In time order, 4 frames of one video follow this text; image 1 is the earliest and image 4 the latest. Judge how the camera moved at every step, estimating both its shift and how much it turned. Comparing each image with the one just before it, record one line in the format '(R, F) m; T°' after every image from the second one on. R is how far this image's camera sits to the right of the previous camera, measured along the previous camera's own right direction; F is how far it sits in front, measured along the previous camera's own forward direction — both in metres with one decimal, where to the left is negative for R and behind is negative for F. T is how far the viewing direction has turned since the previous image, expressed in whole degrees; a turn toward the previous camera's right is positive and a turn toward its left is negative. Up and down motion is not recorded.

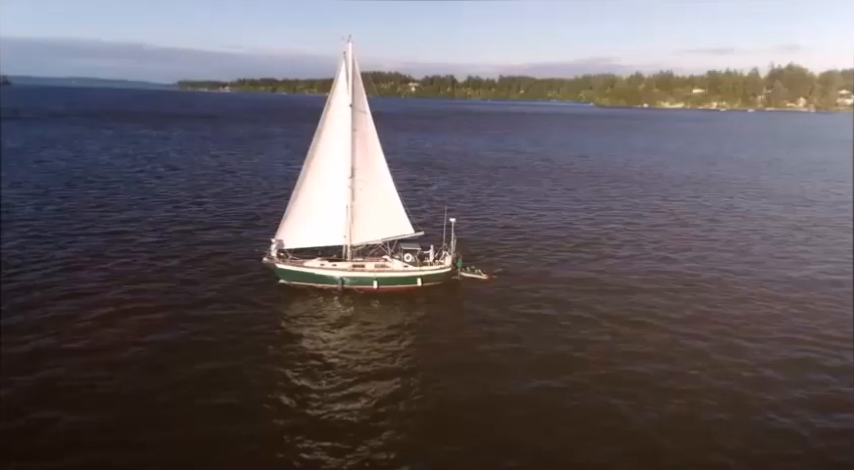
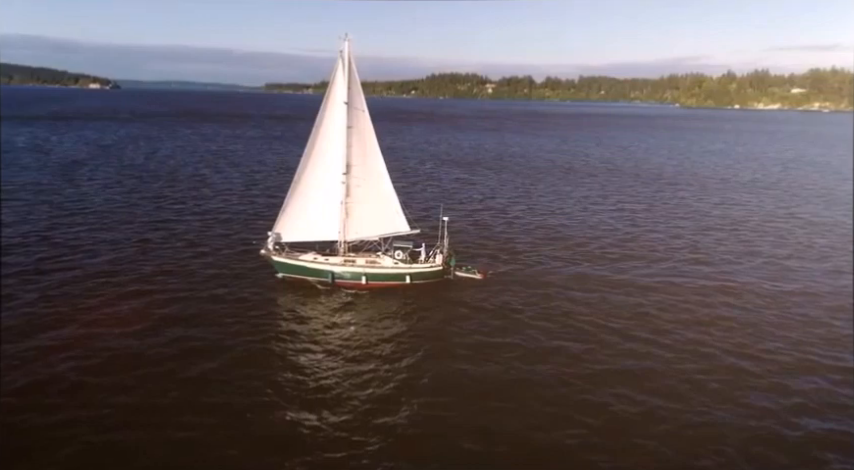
(+5.5, -0.9) m; -9°
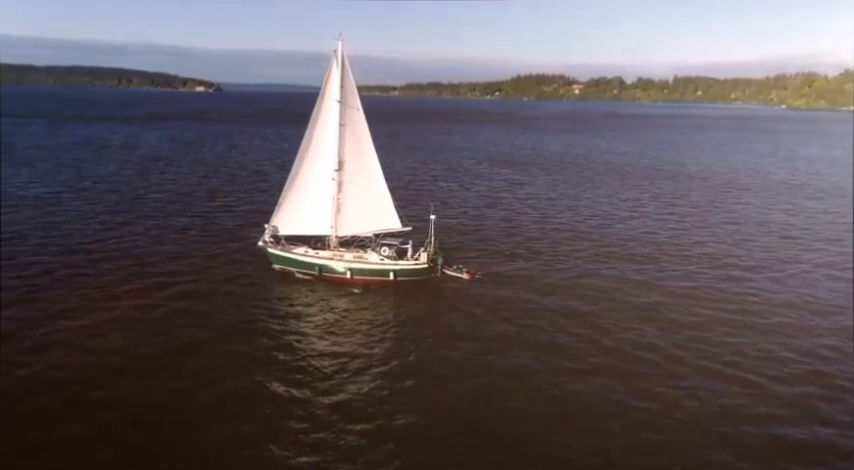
(+6.6, -0.2) m; -10°
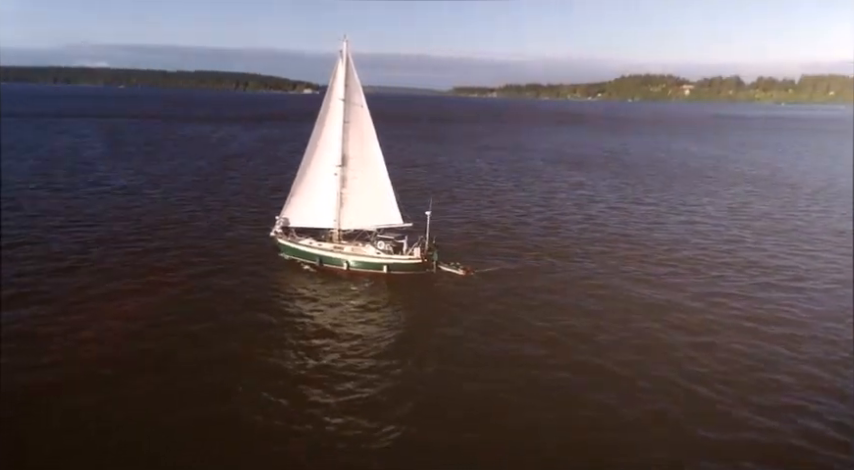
(+7.1, +0.4) m; -11°
